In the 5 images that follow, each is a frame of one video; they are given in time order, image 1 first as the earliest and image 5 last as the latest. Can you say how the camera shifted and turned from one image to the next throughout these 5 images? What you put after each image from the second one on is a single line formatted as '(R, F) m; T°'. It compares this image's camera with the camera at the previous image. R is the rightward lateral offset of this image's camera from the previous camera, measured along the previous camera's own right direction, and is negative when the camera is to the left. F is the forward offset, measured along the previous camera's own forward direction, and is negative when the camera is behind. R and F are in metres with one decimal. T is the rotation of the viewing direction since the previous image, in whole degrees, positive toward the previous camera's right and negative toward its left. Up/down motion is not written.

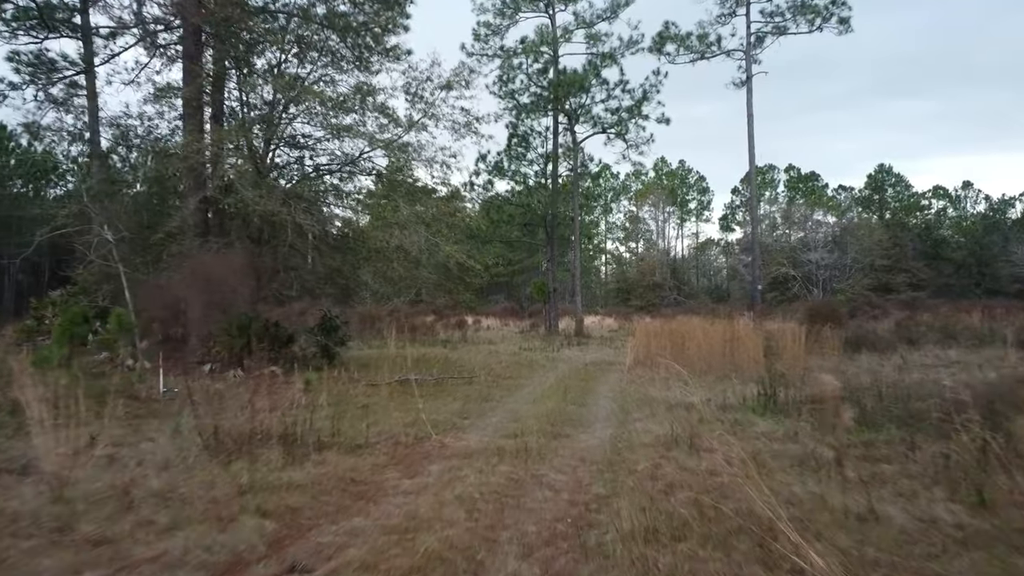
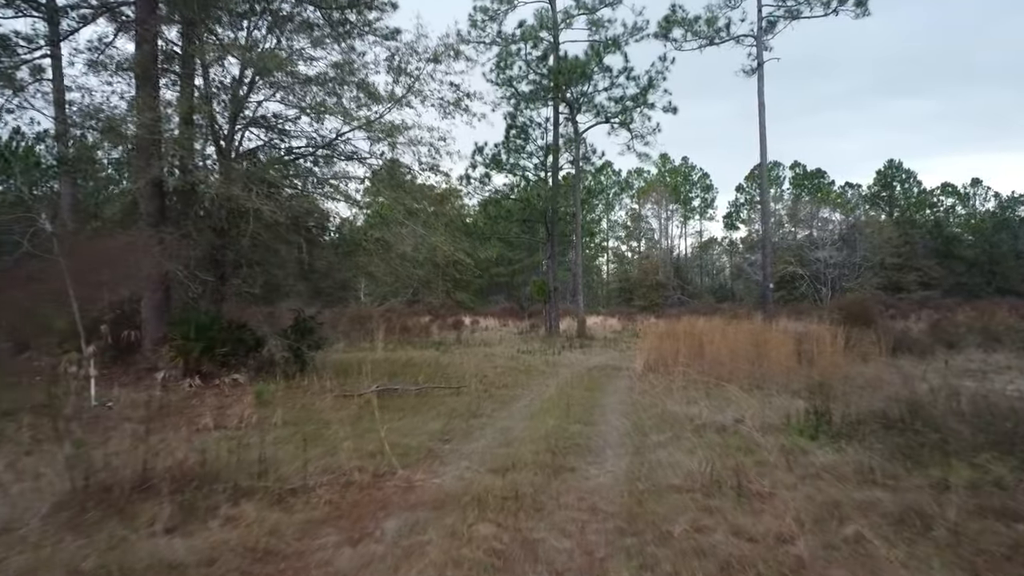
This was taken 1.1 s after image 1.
(+0.1, +1.6) m; 0°
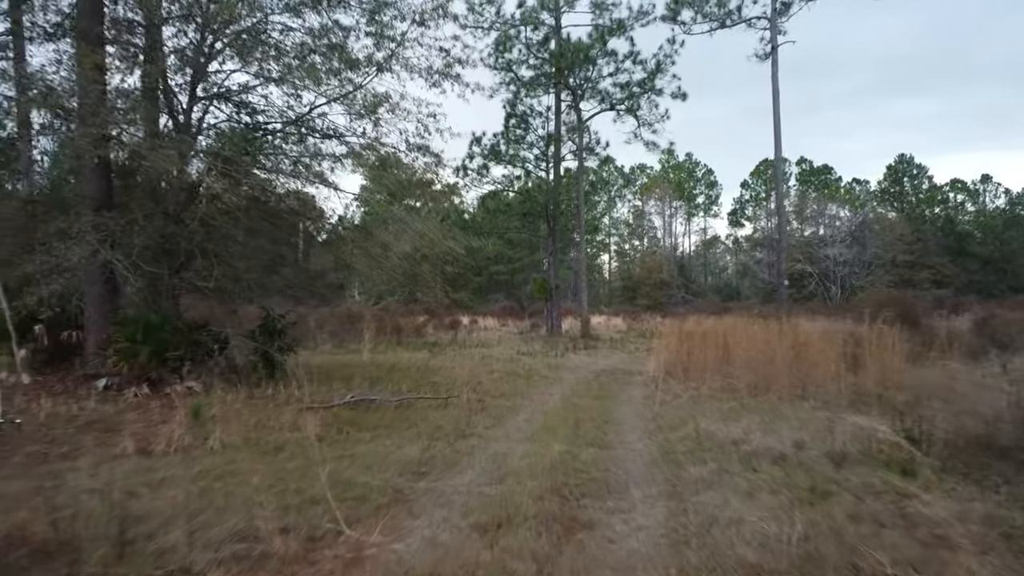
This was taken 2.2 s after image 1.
(0.0, +1.6) m; 0°
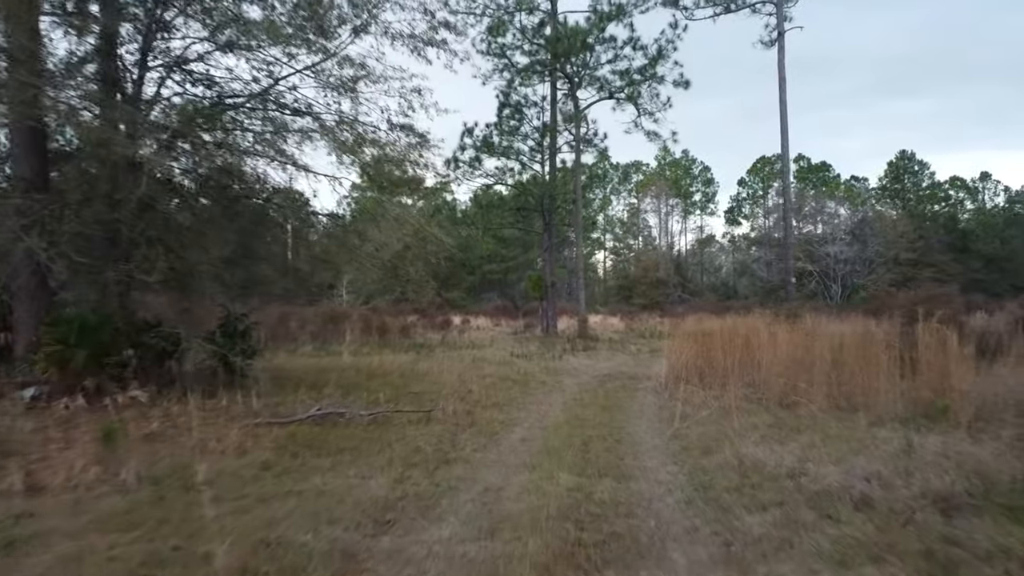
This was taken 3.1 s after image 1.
(0.0, +1.3) m; 0°
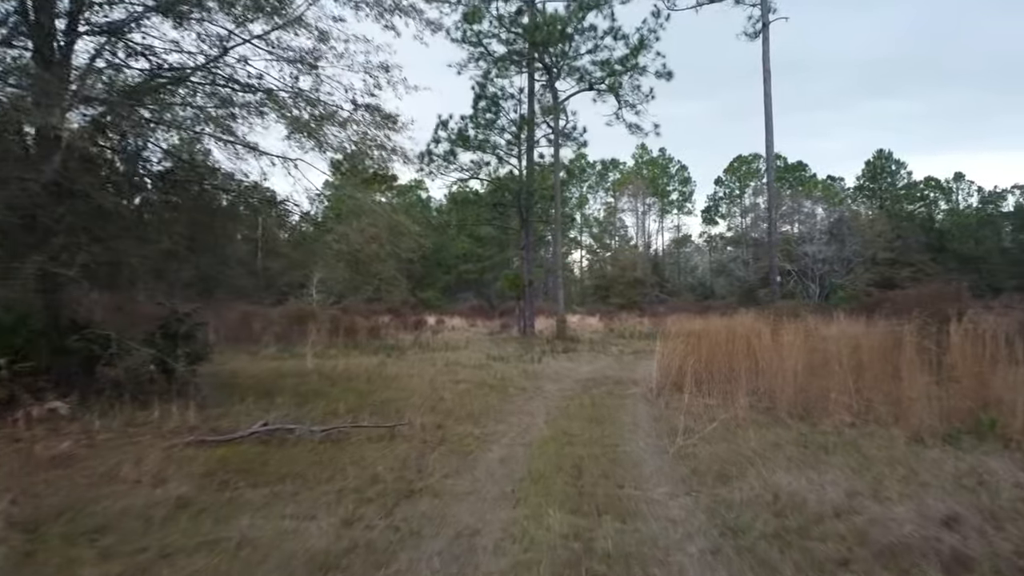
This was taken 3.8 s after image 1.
(0.0, +1.0) m; +2°
